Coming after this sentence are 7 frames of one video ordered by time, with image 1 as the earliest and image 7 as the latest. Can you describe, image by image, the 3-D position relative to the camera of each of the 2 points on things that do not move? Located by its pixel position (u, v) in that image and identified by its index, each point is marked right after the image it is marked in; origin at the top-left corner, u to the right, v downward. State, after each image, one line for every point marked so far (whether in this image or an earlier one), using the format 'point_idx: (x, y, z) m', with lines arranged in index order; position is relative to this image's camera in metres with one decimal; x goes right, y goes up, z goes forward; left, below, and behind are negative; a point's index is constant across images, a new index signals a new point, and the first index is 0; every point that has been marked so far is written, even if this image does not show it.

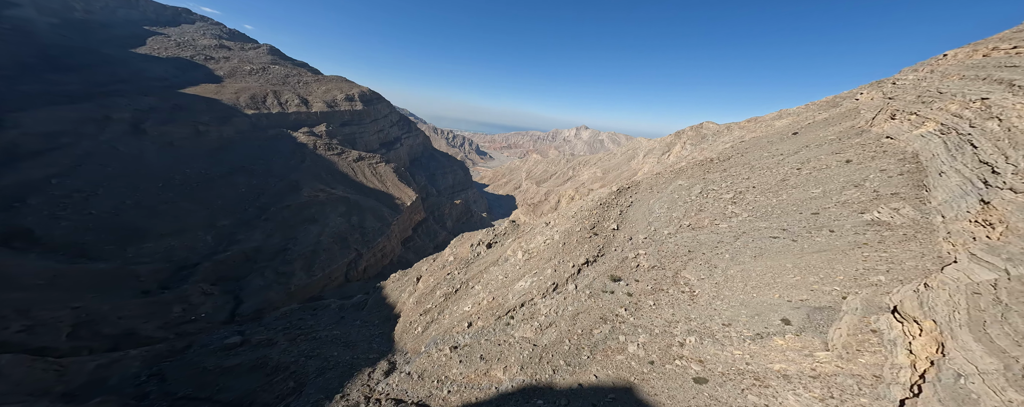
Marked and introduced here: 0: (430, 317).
0: (-5.1, -7.1, +19.2) m
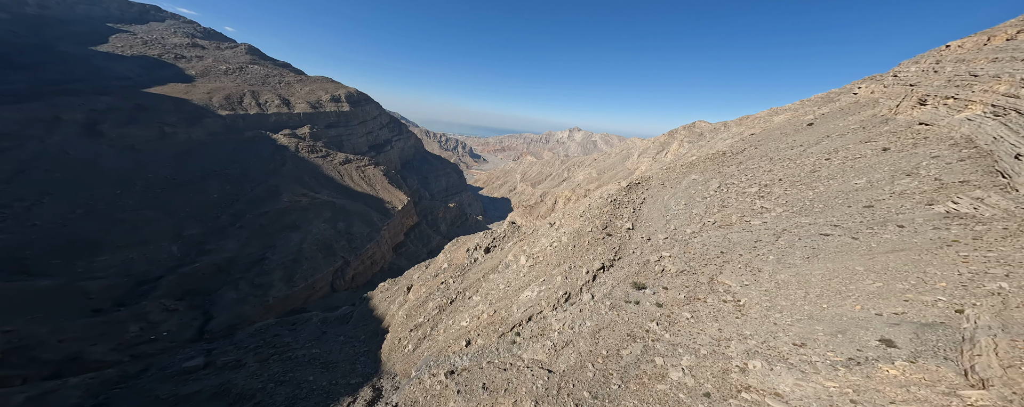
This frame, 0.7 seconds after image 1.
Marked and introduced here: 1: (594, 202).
0: (-4.9, -7.2, +17.0) m
1: (+4.8, +0.1, +17.8) m
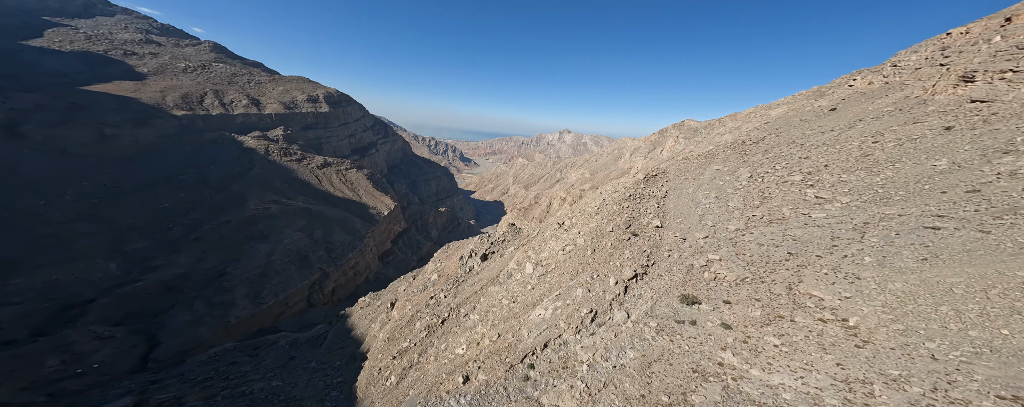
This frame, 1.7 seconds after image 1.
0: (-4.7, -7.2, +14.0) m
1: (+4.8, +0.3, +15.3) m
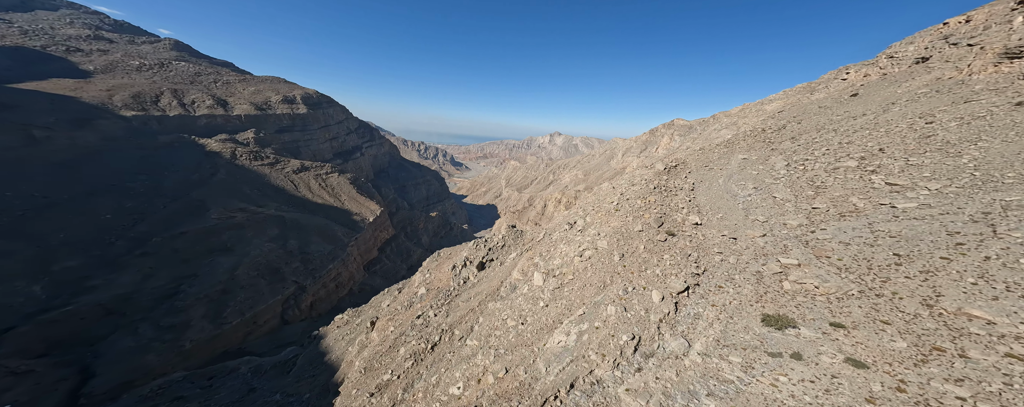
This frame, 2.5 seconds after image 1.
0: (-4.5, -7.2, +11.2) m
1: (+4.8, +0.5, +13.0) m
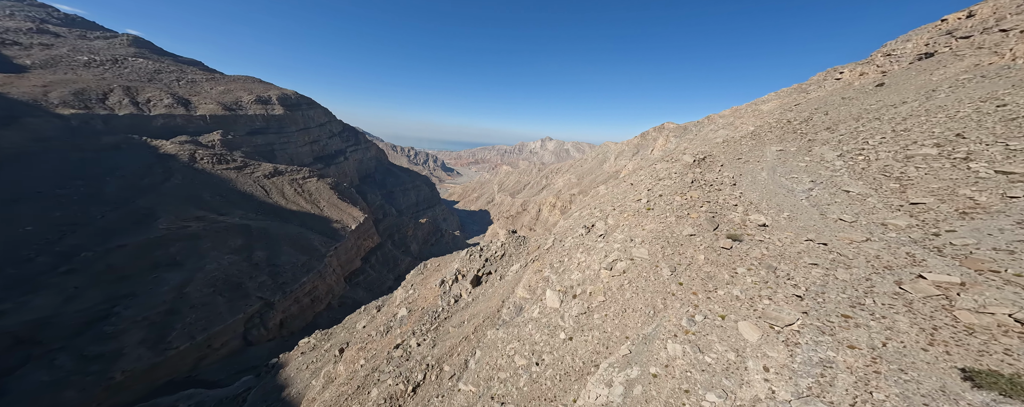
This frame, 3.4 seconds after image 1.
0: (-4.2, -7.1, +8.2) m
1: (+4.9, +0.5, +10.7) m
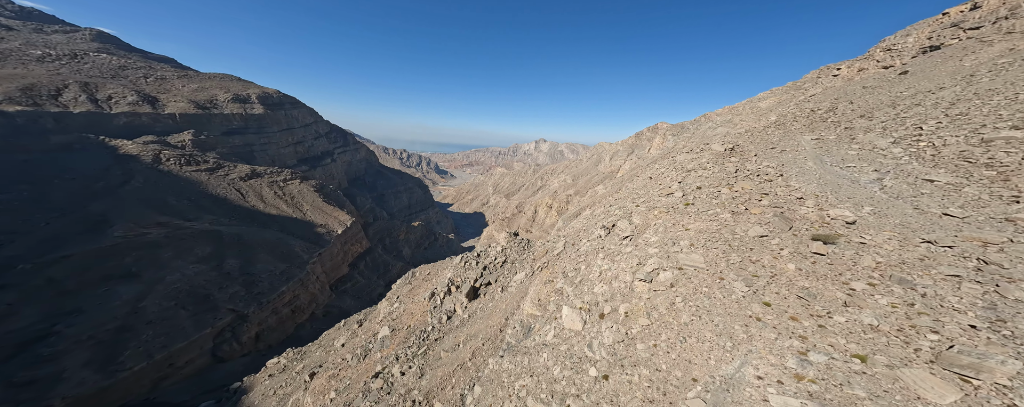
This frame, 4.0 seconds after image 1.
0: (-3.9, -7.0, +6.1) m
1: (+5.1, +0.7, +9.0) m
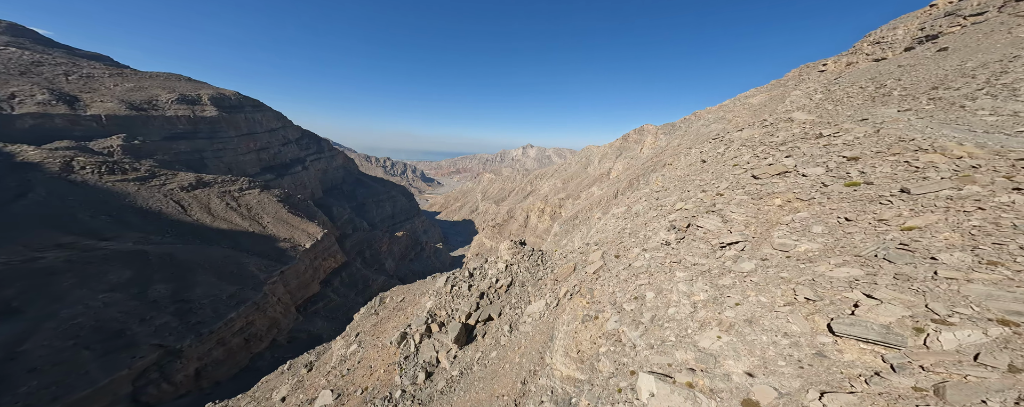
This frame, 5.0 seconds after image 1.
0: (-3.2, -6.9, +2.1) m
1: (+5.4, +1.0, +5.8) m
